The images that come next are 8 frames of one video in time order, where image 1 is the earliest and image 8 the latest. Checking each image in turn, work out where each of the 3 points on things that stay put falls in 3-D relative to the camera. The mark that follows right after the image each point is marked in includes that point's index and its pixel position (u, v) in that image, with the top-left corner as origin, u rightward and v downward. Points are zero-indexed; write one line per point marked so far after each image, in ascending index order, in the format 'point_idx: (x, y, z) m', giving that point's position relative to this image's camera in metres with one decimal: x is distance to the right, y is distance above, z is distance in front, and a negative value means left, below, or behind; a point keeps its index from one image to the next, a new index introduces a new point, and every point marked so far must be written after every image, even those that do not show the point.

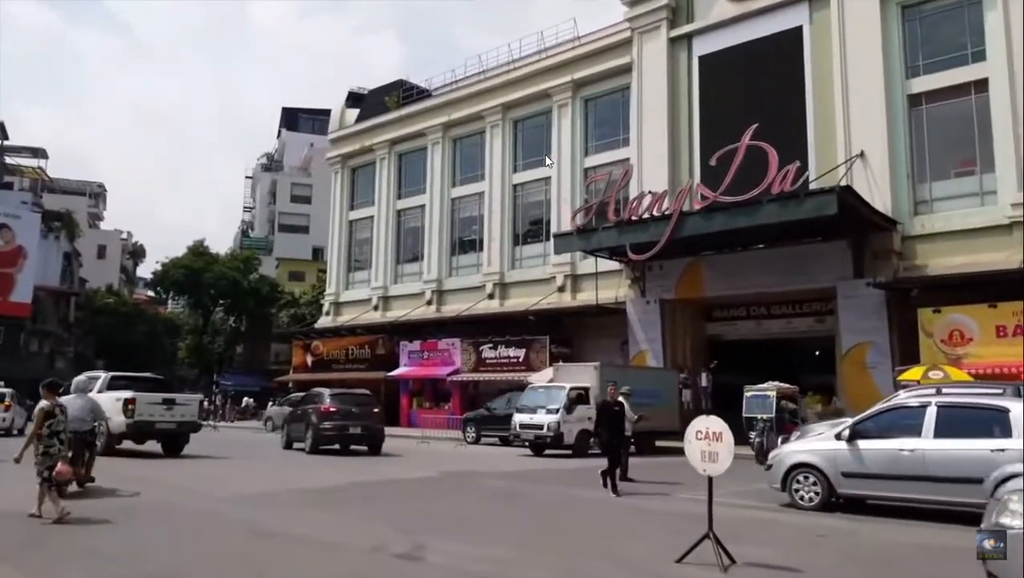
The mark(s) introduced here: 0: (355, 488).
0: (-2.1, -3.0, +11.6) m
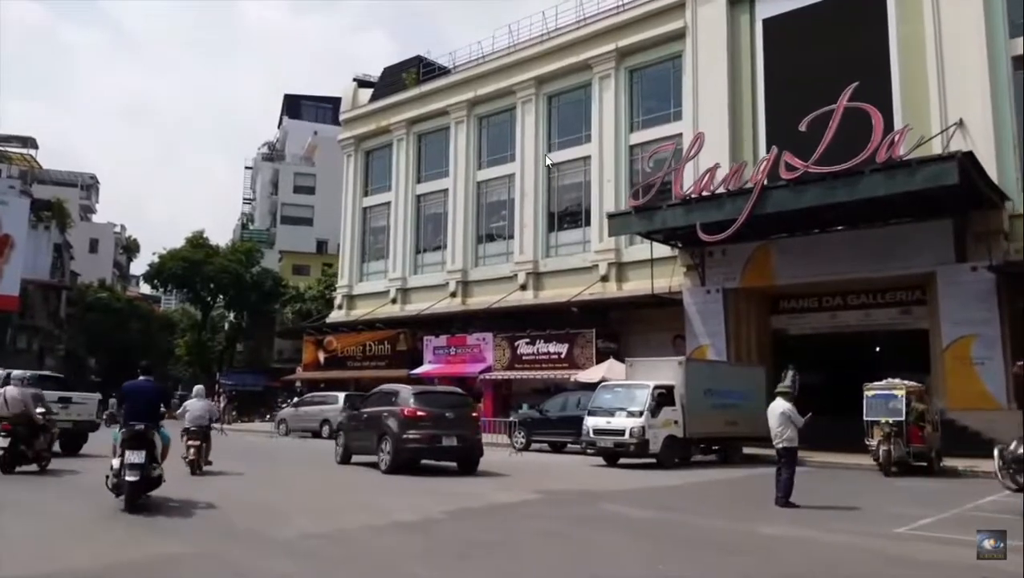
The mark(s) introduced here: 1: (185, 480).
0: (-0.6, -2.6, +8.8) m
1: (-5.5, -3.3, +13.2) m
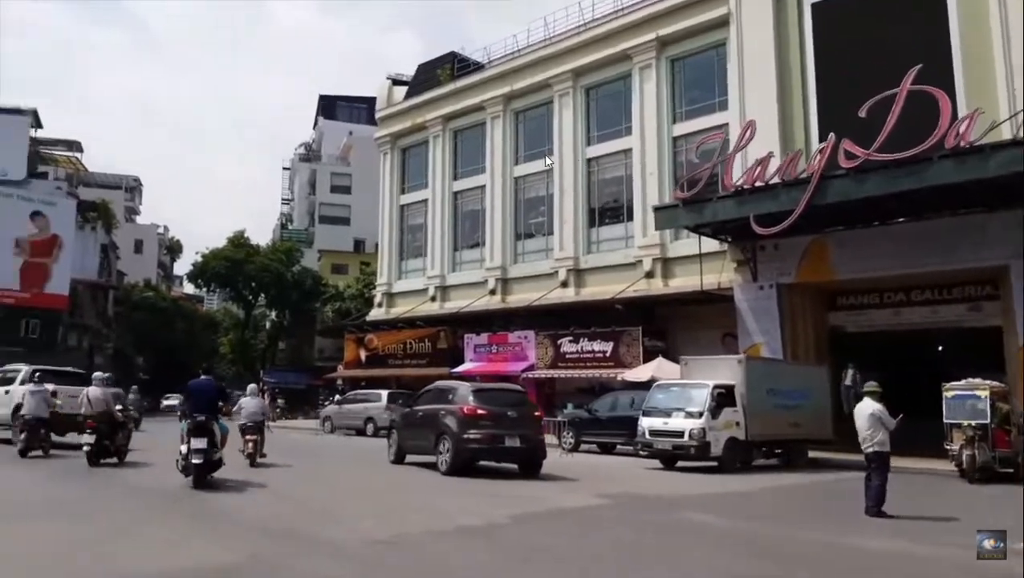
0: (+0.1, -2.5, +8.1) m
1: (-4.7, -3.2, +12.8) m
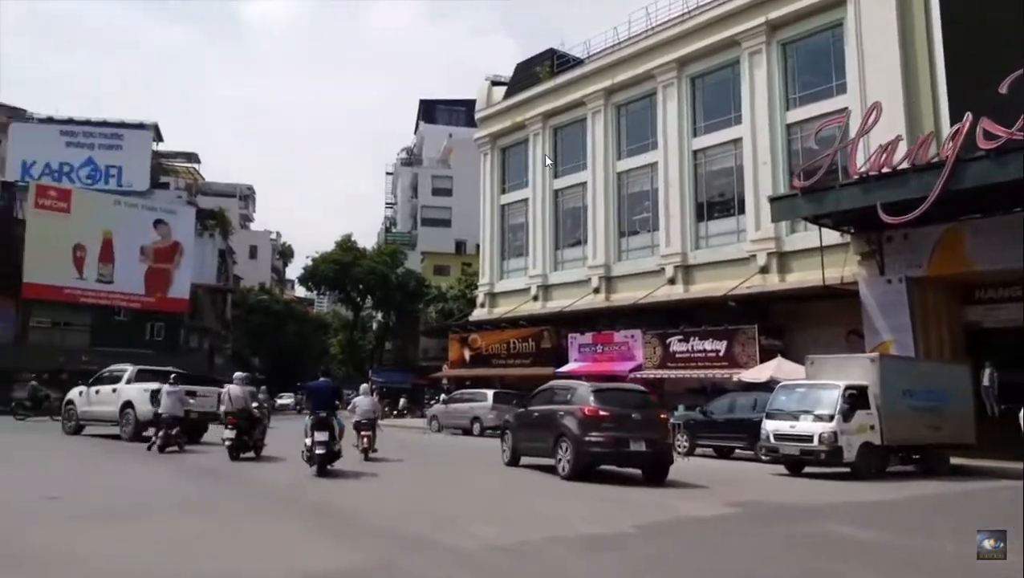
0: (+1.3, -2.4, +7.5) m
1: (-2.8, -3.2, +12.8) m
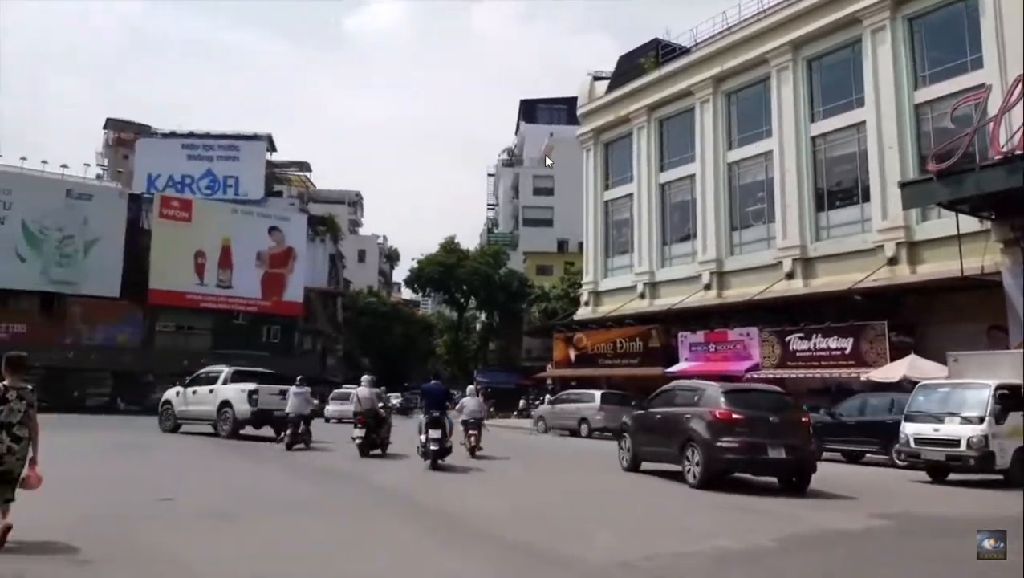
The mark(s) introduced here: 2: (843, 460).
0: (+2.4, -2.3, +6.8) m
1: (-1.0, -3.2, +12.5) m
2: (+7.4, -3.9, +17.5) m
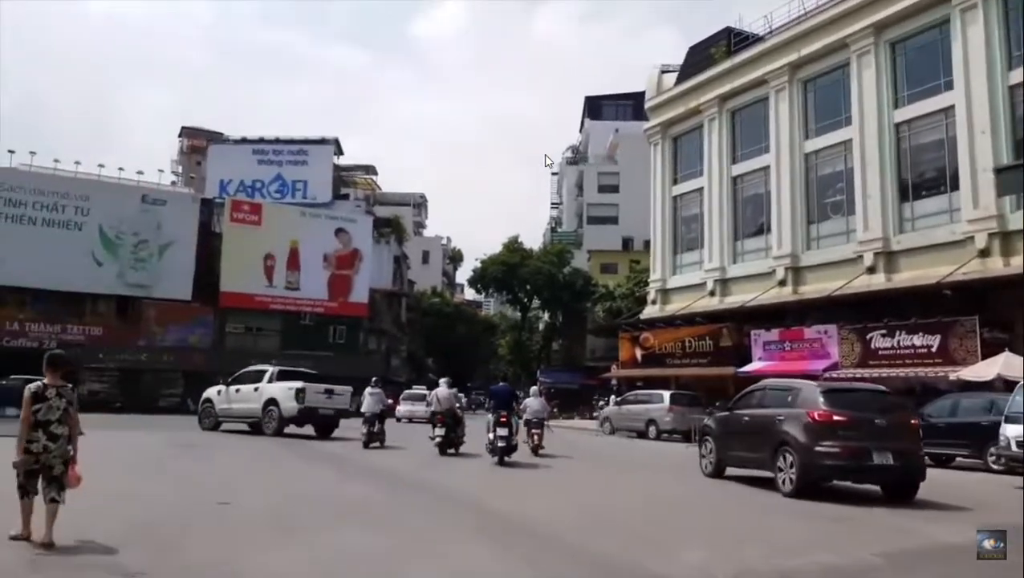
0: (+3.0, -2.2, +6.1) m
1: (+0.1, -3.1, +12.0) m
2: (+8.9, -3.7, +16.4) m
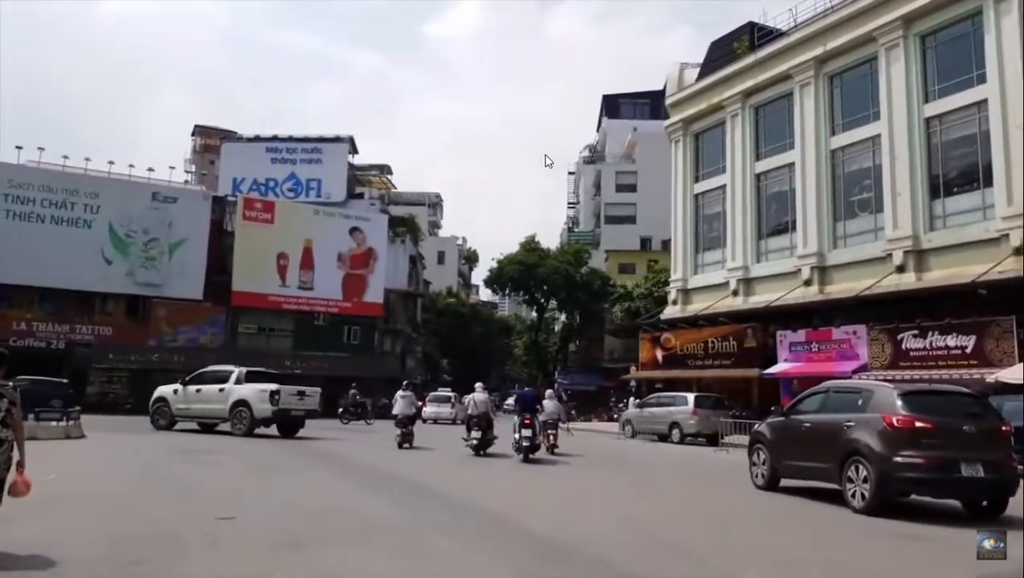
0: (+3.2, -2.1, +5.4) m
1: (+0.4, -3.1, +11.4) m
2: (+9.3, -3.7, +15.6) m
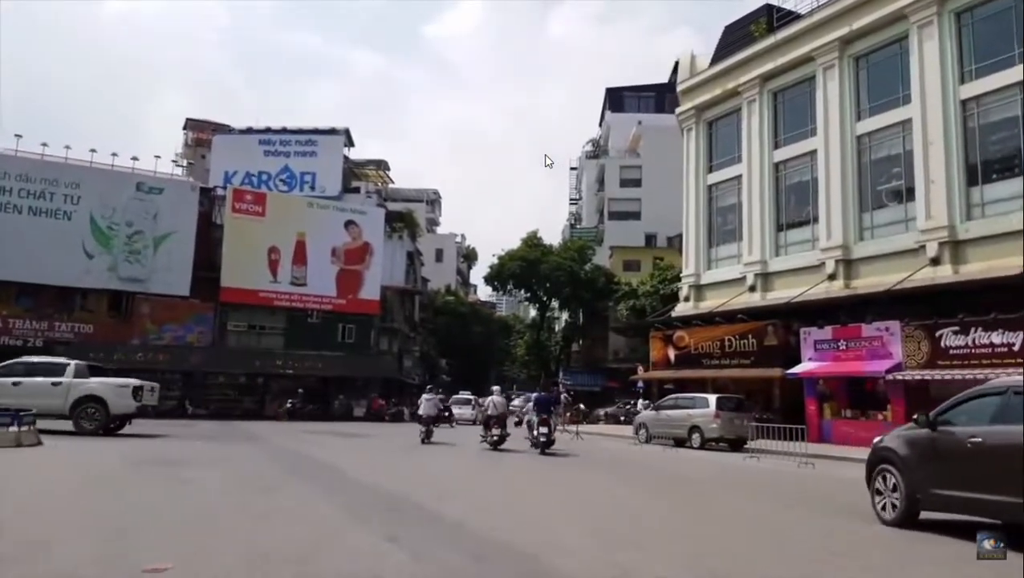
0: (+3.5, -1.9, +3.6) m
1: (+0.7, -2.8, +9.6) m
2: (+9.5, -3.5, +13.8) m
